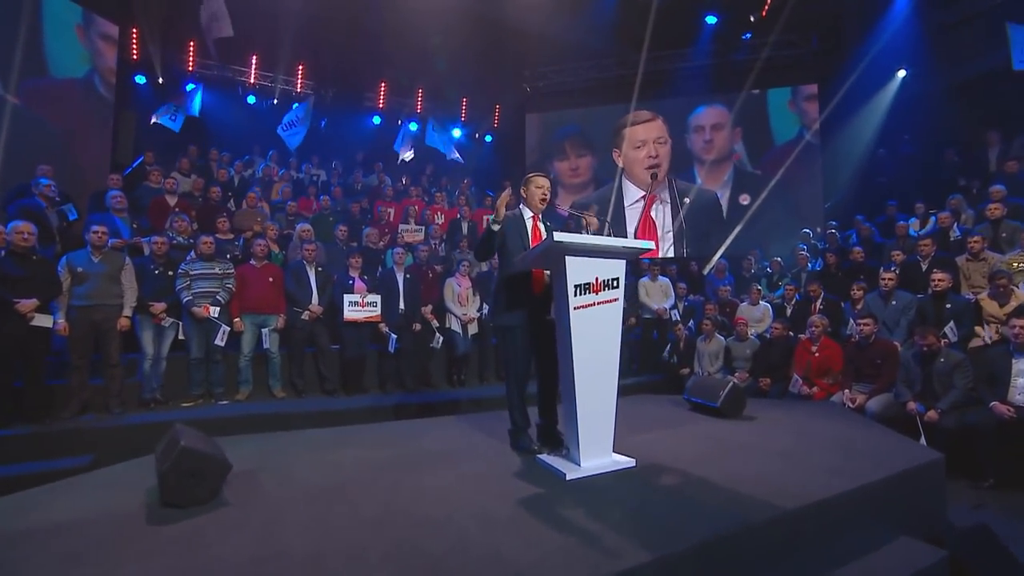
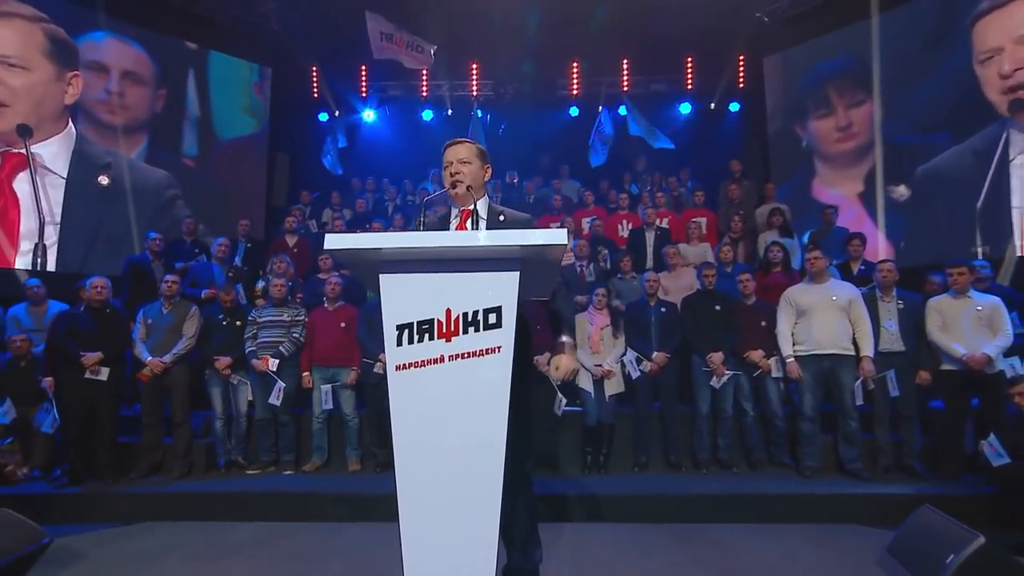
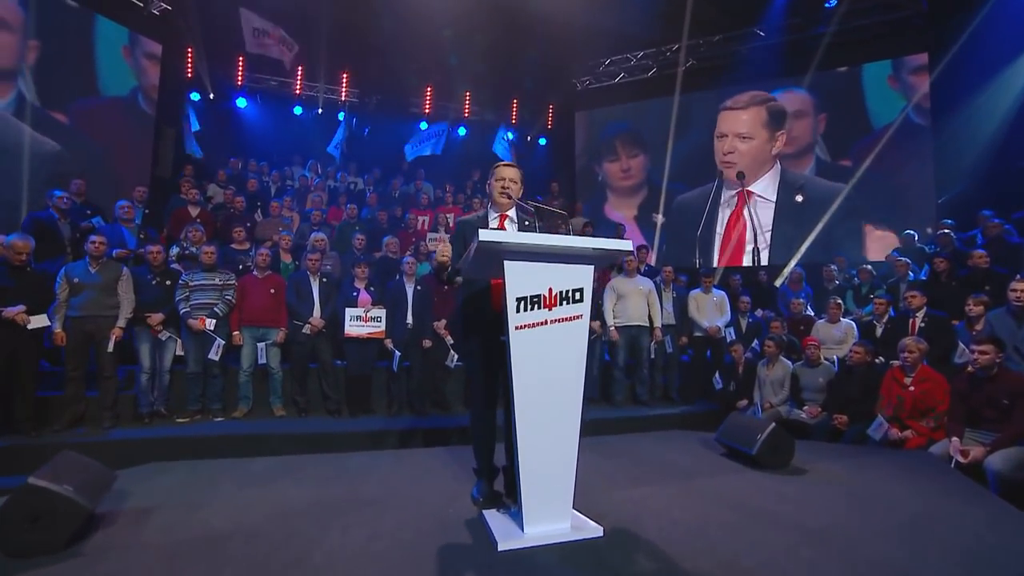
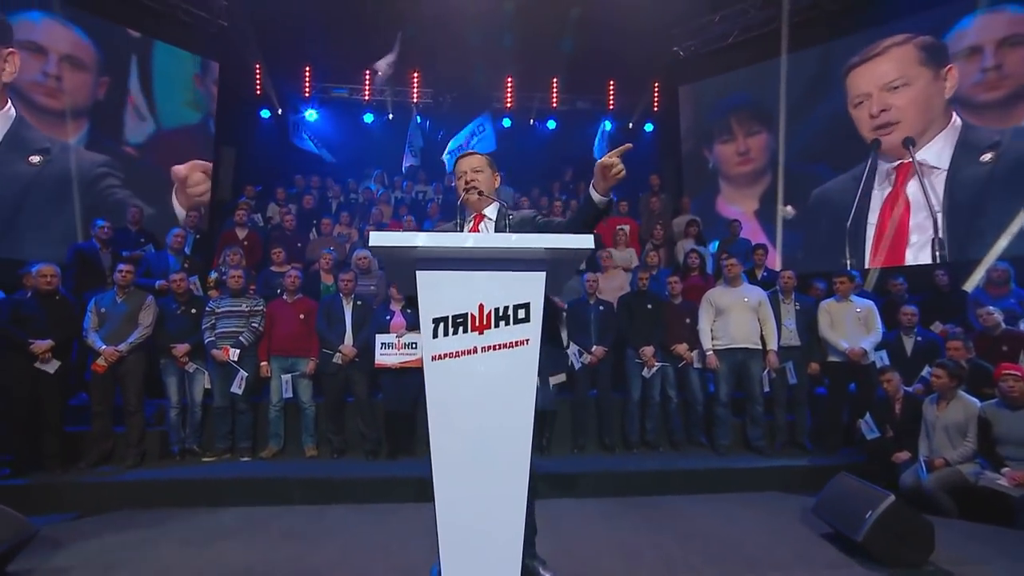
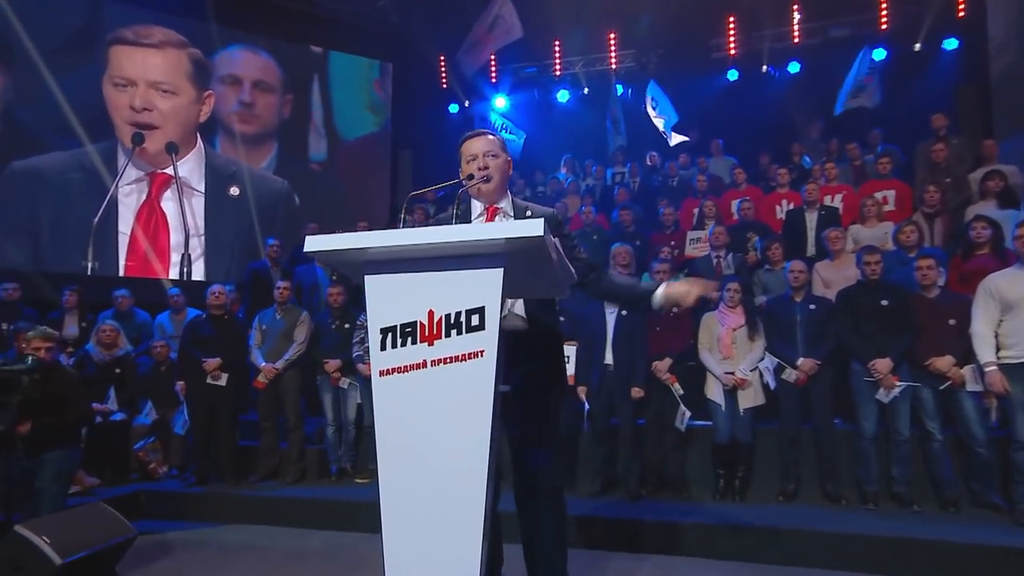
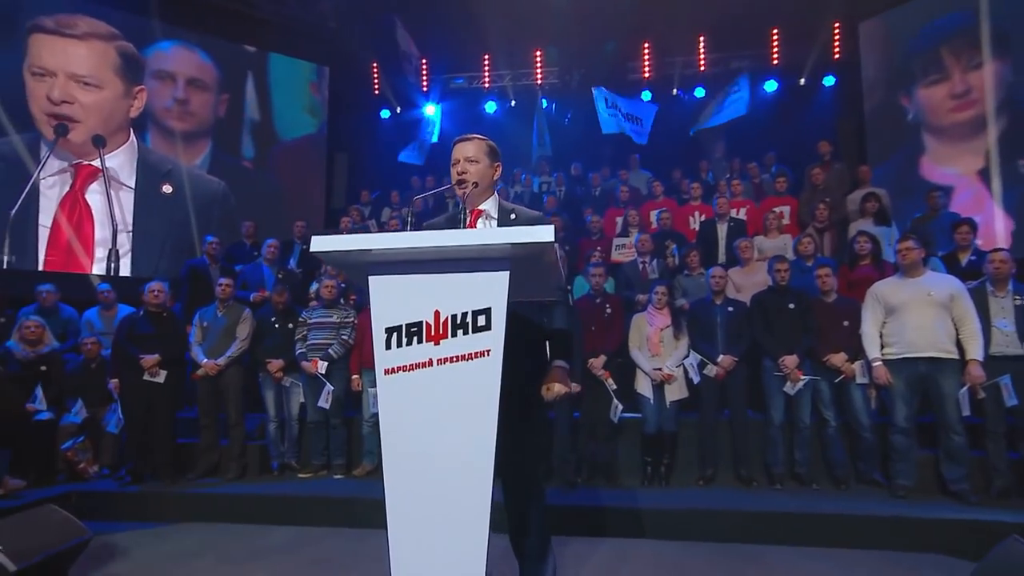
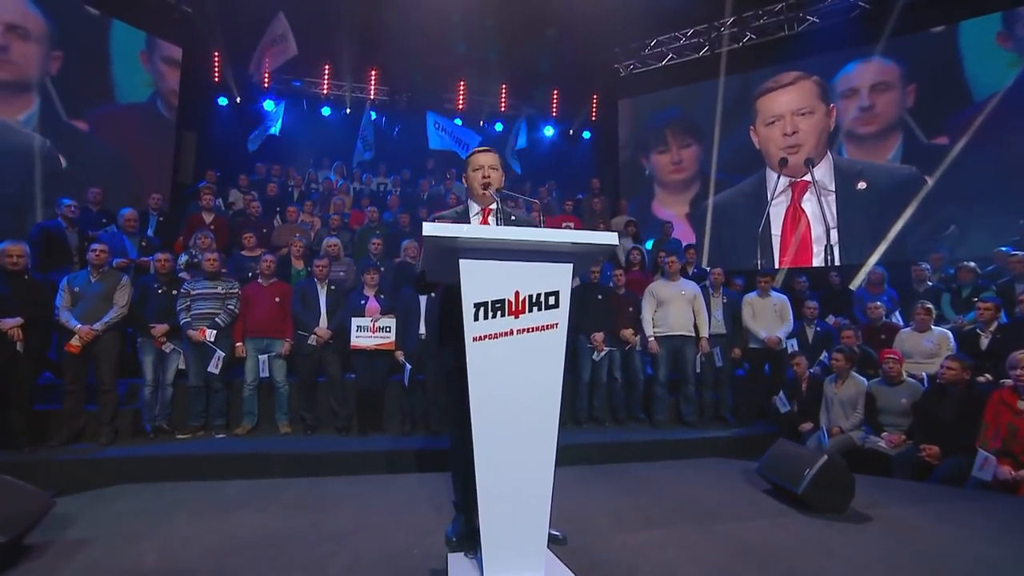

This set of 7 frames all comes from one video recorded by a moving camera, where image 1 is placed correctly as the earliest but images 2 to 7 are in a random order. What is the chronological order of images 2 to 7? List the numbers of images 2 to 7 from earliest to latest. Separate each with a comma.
3, 7, 4, 2, 6, 5
